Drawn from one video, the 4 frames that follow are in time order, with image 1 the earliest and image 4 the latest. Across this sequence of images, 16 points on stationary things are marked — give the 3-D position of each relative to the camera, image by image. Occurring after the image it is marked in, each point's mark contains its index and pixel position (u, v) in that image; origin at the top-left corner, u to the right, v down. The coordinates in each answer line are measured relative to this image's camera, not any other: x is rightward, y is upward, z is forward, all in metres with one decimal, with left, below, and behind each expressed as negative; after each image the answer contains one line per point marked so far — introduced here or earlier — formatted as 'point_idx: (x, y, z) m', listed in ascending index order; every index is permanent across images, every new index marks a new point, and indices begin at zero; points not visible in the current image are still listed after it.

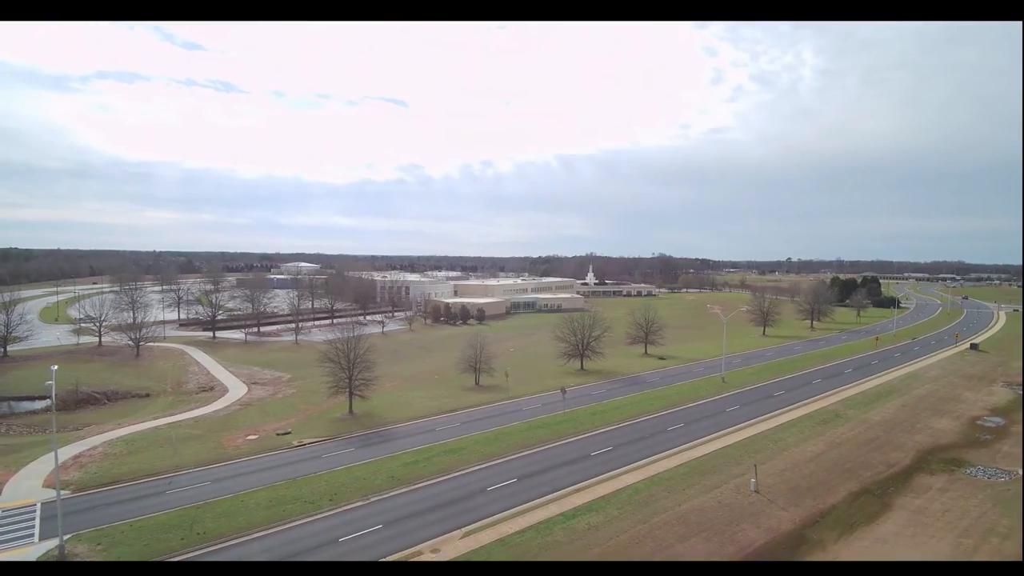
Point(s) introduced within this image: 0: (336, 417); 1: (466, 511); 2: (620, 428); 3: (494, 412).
0: (-6.6, -4.8, +19.6) m
1: (-1.1, -5.2, +12.3) m
2: (+3.8, -4.9, +18.2) m
3: (-0.7, -4.7, +20.0) m
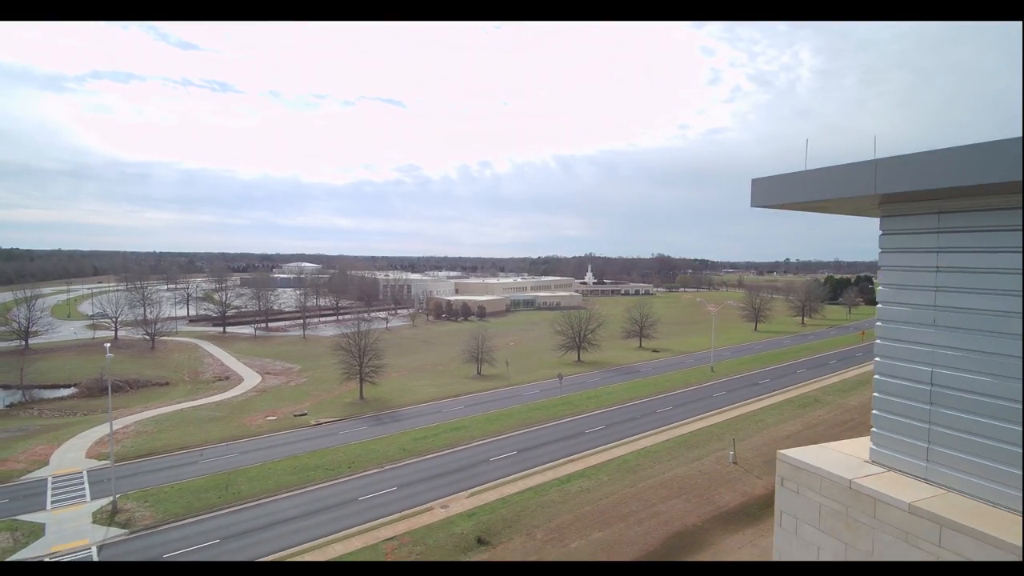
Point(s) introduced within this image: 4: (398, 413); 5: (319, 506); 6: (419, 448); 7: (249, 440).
0: (-6.5, -4.5, +20.9) m
1: (-1.1, -4.9, +13.6) m
2: (+3.8, -4.6, +19.6) m
3: (-0.7, -4.4, +21.3) m
4: (-4.2, -4.5, +18.9) m
5: (-4.4, -5.0, +12.0) m
6: (-2.7, -4.7, +15.3) m
7: (-8.0, -4.7, +16.1) m
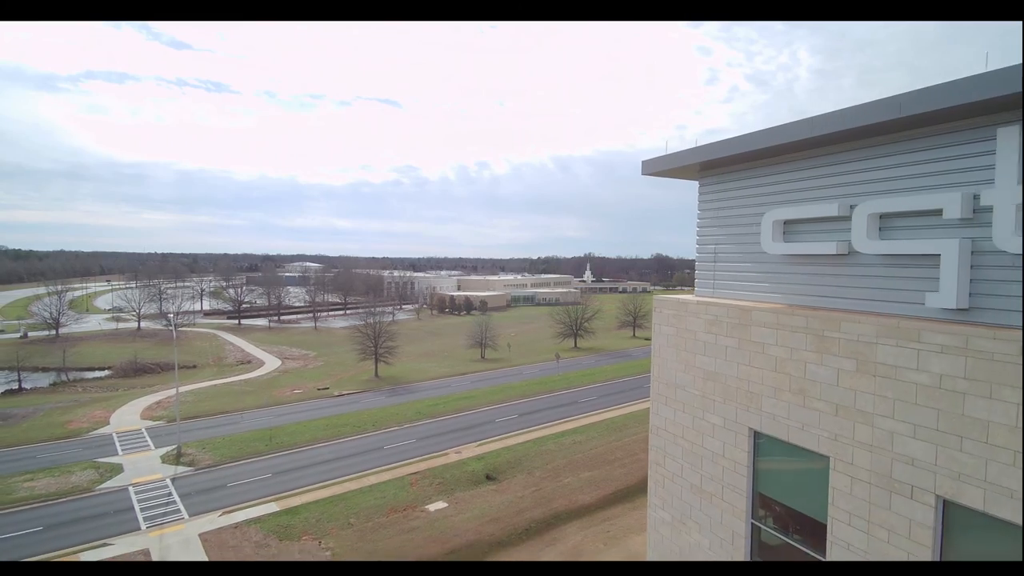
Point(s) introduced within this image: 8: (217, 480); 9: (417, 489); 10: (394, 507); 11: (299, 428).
0: (-6.5, -4.0, +23.0) m
1: (-1.0, -4.3, +15.7) m
2: (+3.8, -4.0, +21.7) m
3: (-0.6, -3.9, +23.4) m
4: (-4.1, -4.0, +21.0) m
5: (-4.3, -4.4, +14.0) m
6: (-2.6, -4.1, +17.4) m
7: (-8.0, -4.1, +18.2) m
8: (-7.0, -4.5, +12.3) m
9: (-2.2, -4.6, +12.0) m
10: (-2.5, -4.7, +11.1) m
11: (-6.4, -4.2, +15.6) m
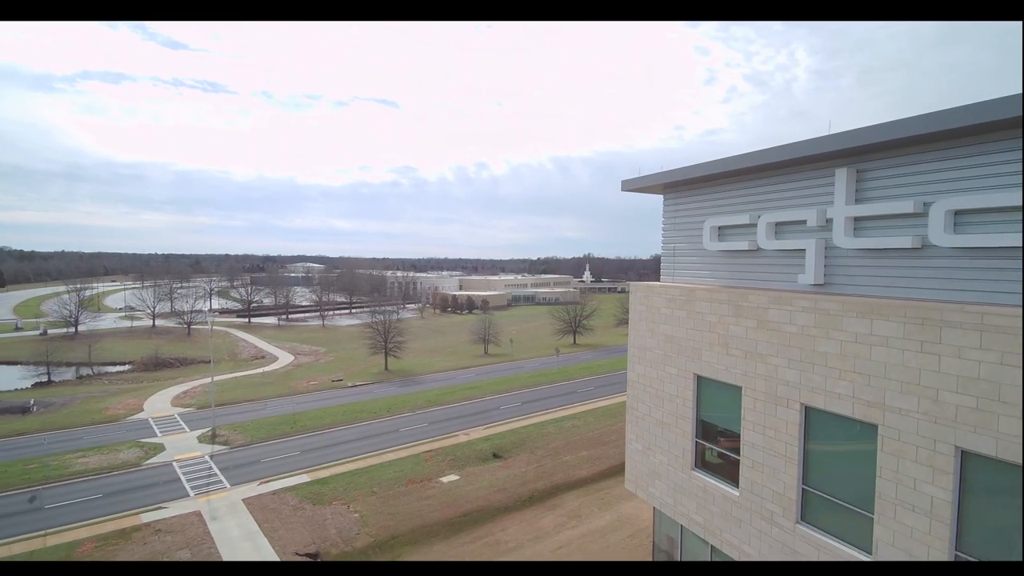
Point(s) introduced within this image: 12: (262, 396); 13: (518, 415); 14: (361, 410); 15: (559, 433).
0: (-6.4, -3.9, +24.4) m
1: (-0.9, -4.2, +17.1) m
2: (+3.9, -3.9, +23.1) m
3: (-0.5, -3.8, +24.8) m
4: (-4.0, -3.9, +22.4) m
5: (-4.2, -4.3, +15.4) m
6: (-2.5, -4.0, +18.7) m
7: (-7.8, -4.0, +19.5) m
8: (-6.9, -4.4, +13.7) m
9: (-2.1, -4.5, +13.4) m
10: (-2.4, -4.6, +12.5) m
11: (-6.3, -4.1, +17.0) m
12: (-9.4, -4.1, +19.5) m
13: (+0.2, -4.3, +17.4) m
14: (-5.0, -4.1, +17.3) m
15: (+1.4, -4.4, +15.7) m
